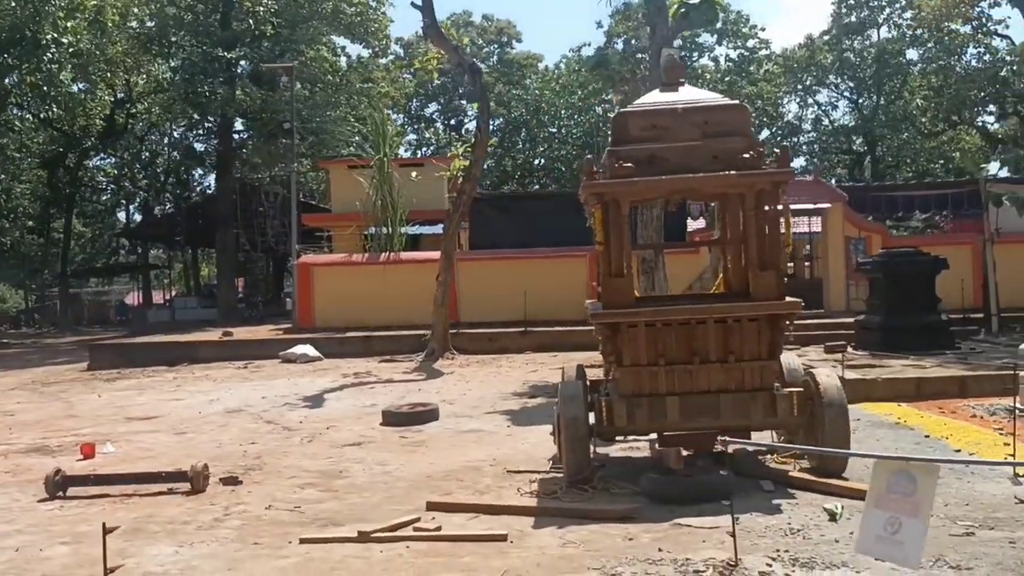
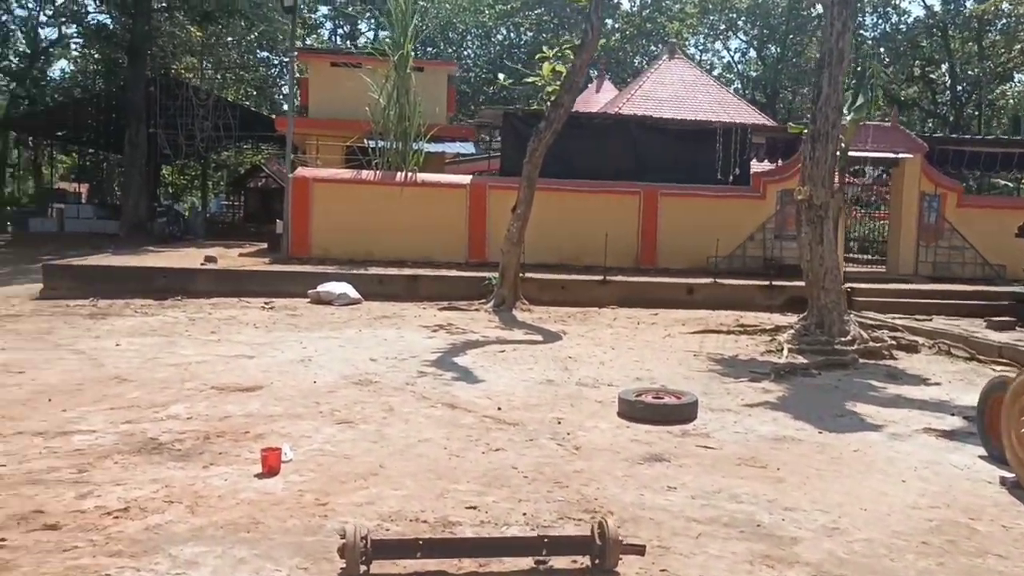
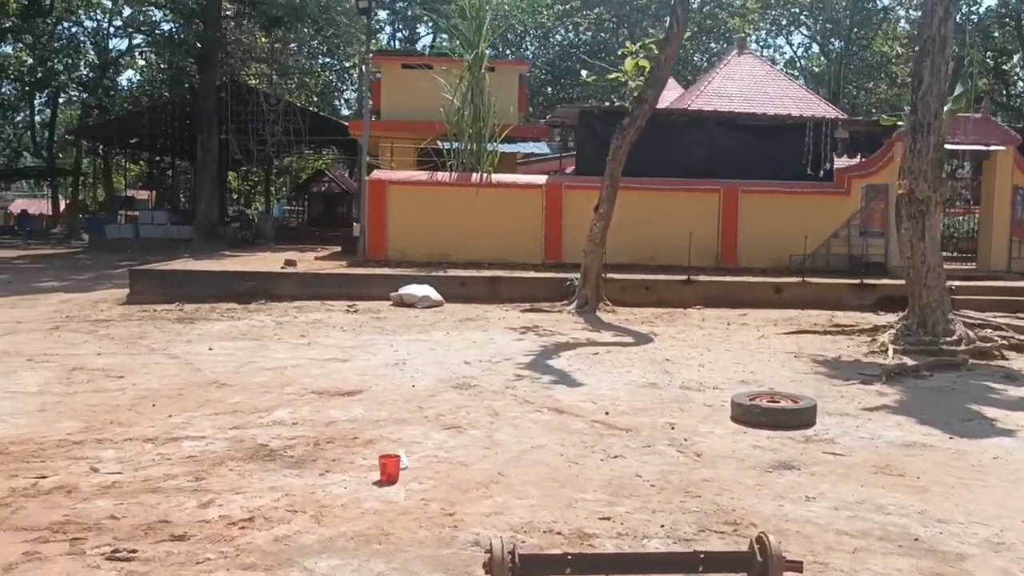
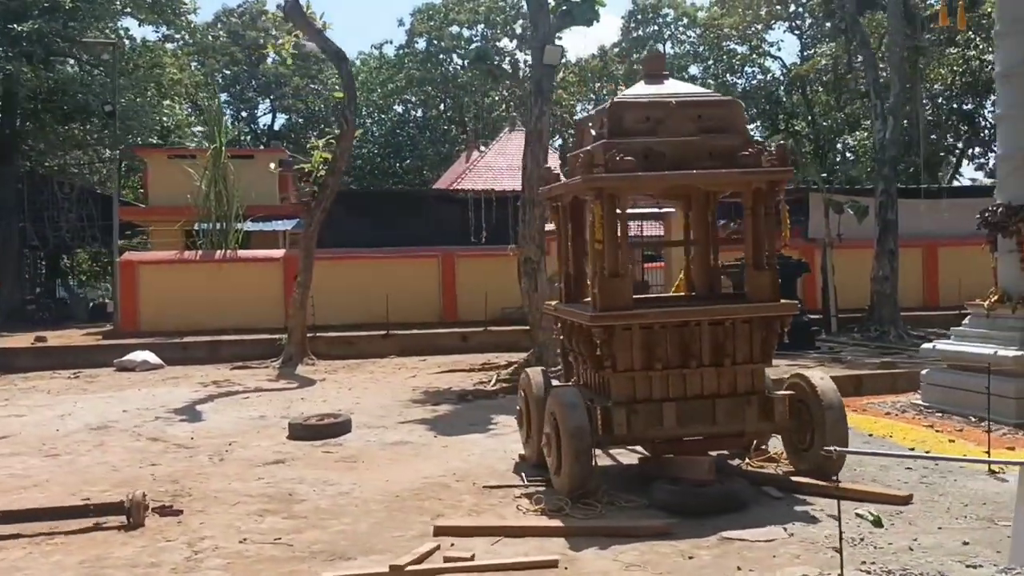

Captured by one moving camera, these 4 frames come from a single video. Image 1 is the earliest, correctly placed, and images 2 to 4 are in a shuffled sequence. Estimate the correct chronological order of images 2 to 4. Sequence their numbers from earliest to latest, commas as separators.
4, 2, 3
